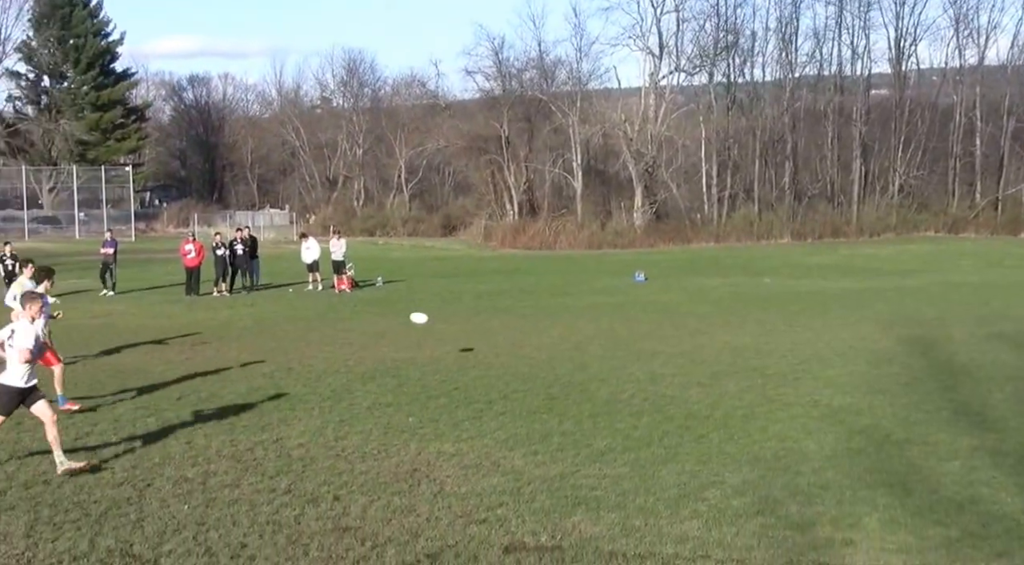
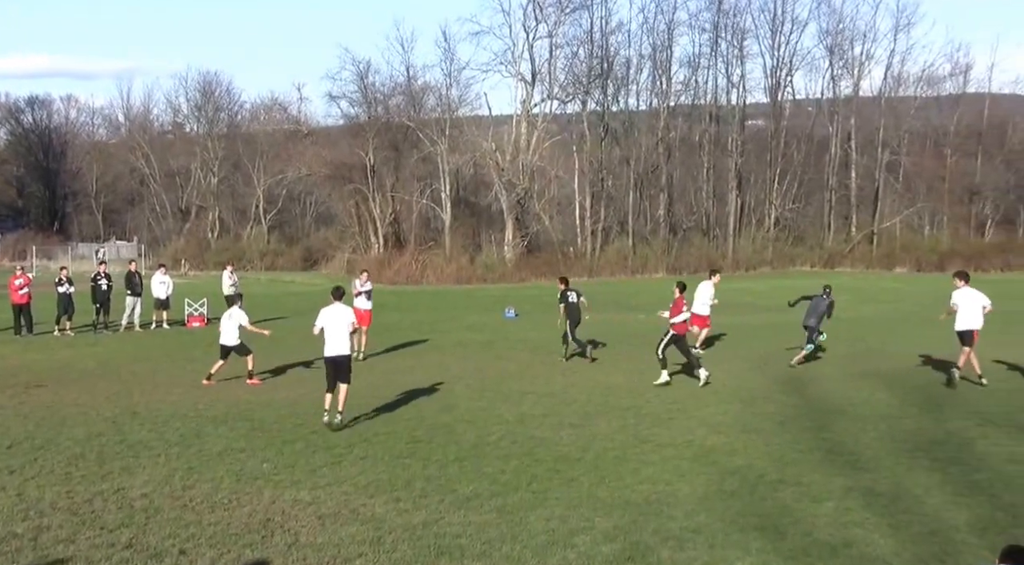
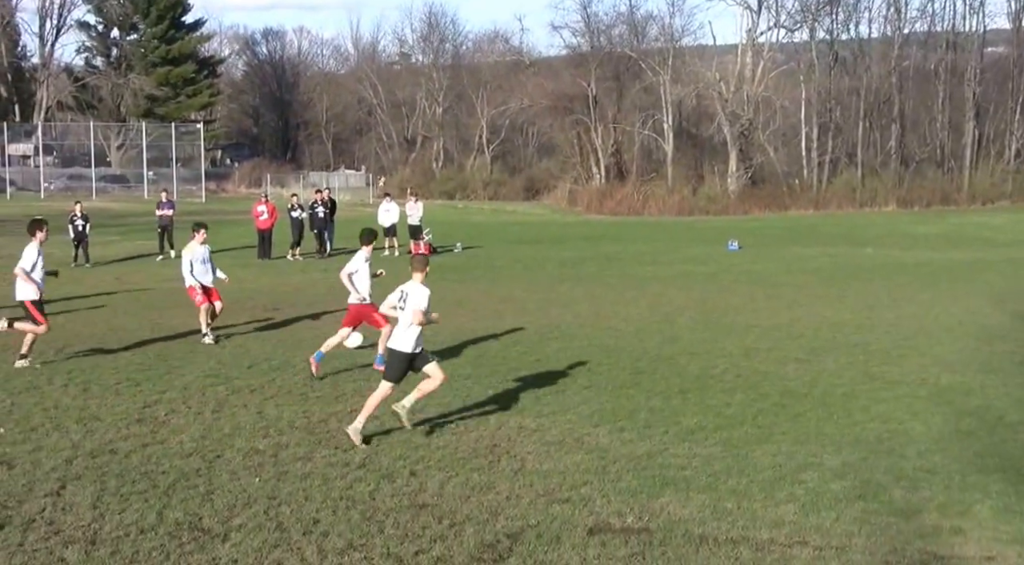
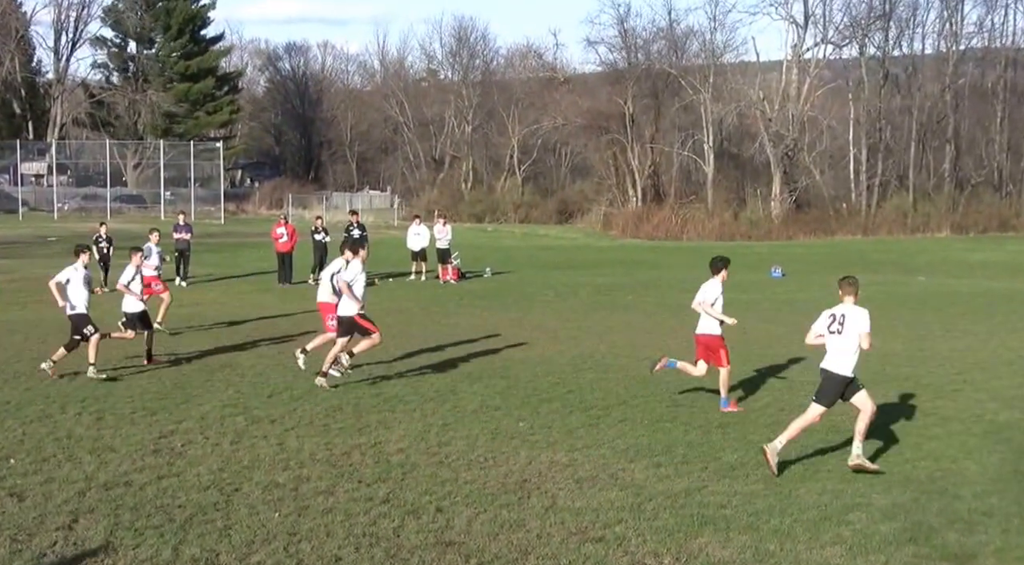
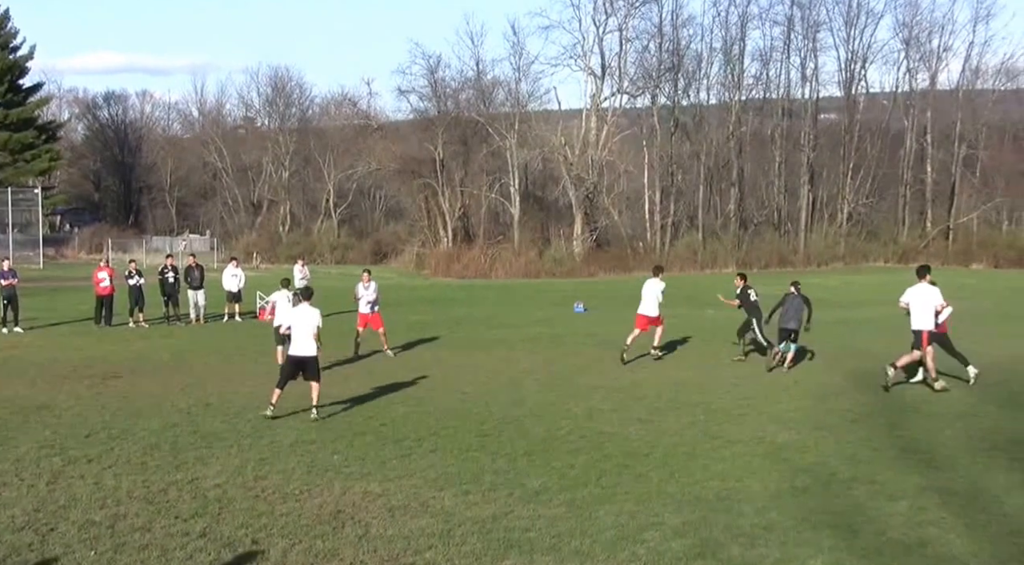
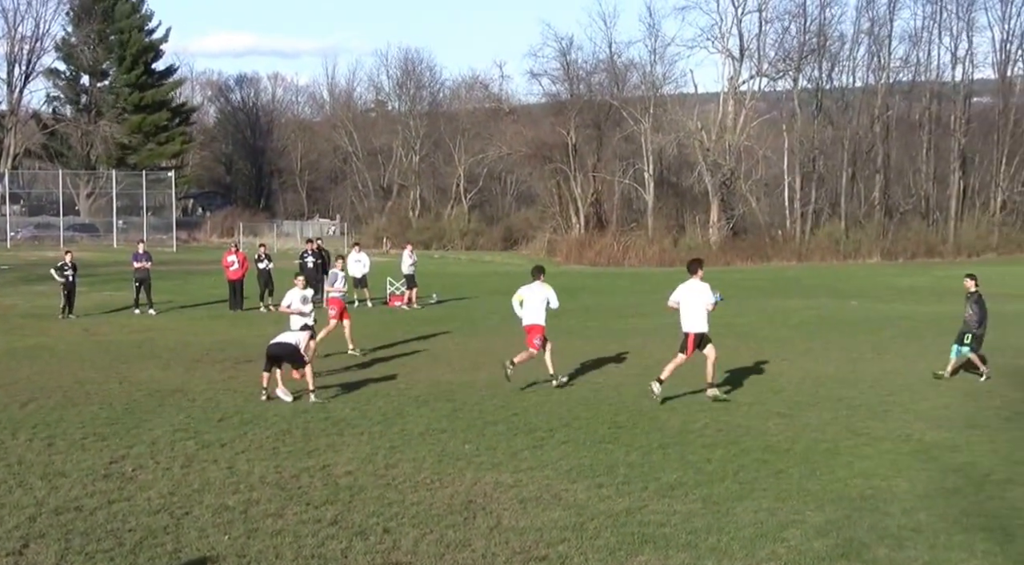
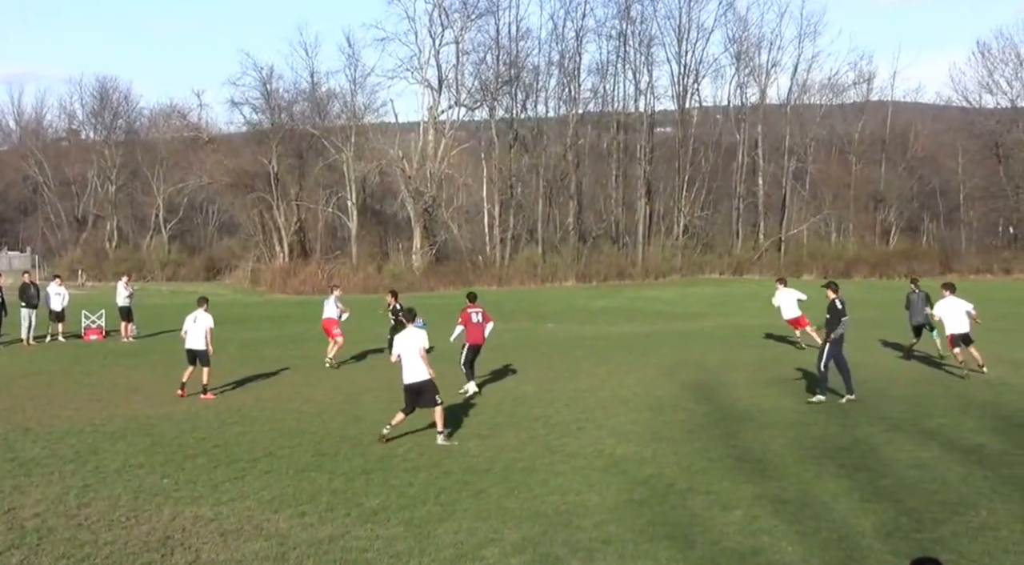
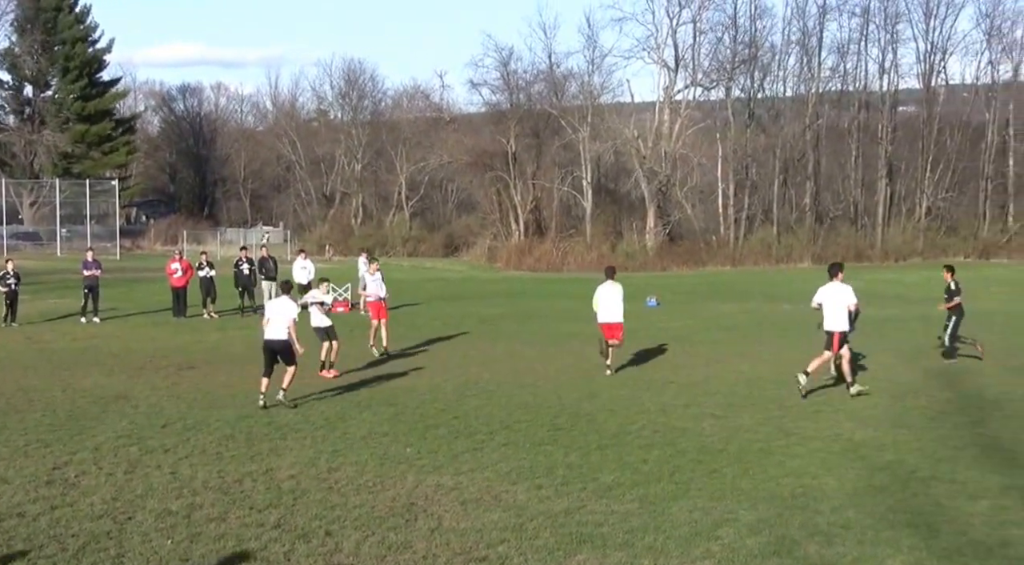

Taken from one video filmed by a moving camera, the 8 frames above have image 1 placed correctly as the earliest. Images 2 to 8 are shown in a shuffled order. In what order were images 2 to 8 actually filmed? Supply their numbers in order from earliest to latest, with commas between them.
3, 4, 6, 8, 5, 2, 7
